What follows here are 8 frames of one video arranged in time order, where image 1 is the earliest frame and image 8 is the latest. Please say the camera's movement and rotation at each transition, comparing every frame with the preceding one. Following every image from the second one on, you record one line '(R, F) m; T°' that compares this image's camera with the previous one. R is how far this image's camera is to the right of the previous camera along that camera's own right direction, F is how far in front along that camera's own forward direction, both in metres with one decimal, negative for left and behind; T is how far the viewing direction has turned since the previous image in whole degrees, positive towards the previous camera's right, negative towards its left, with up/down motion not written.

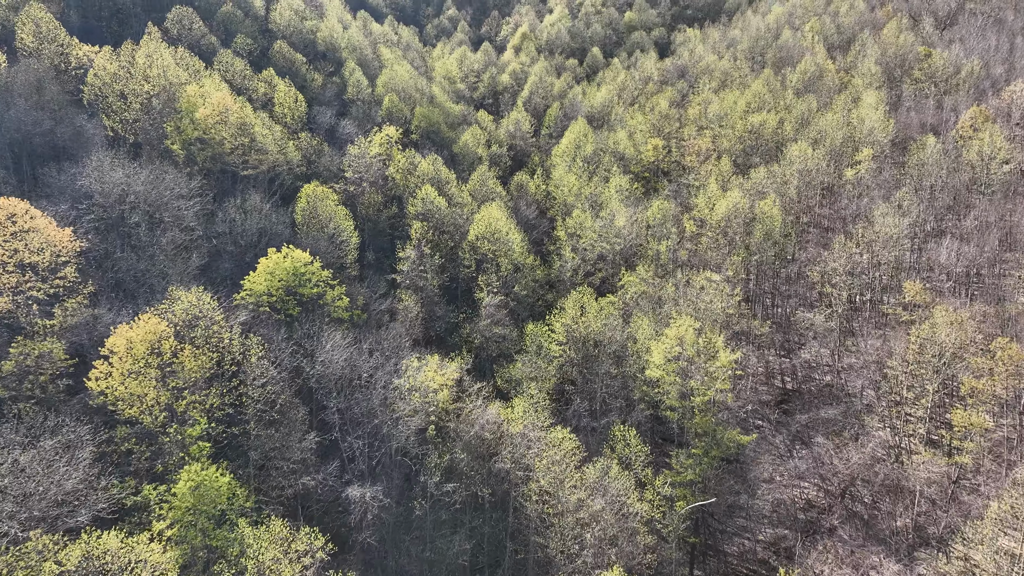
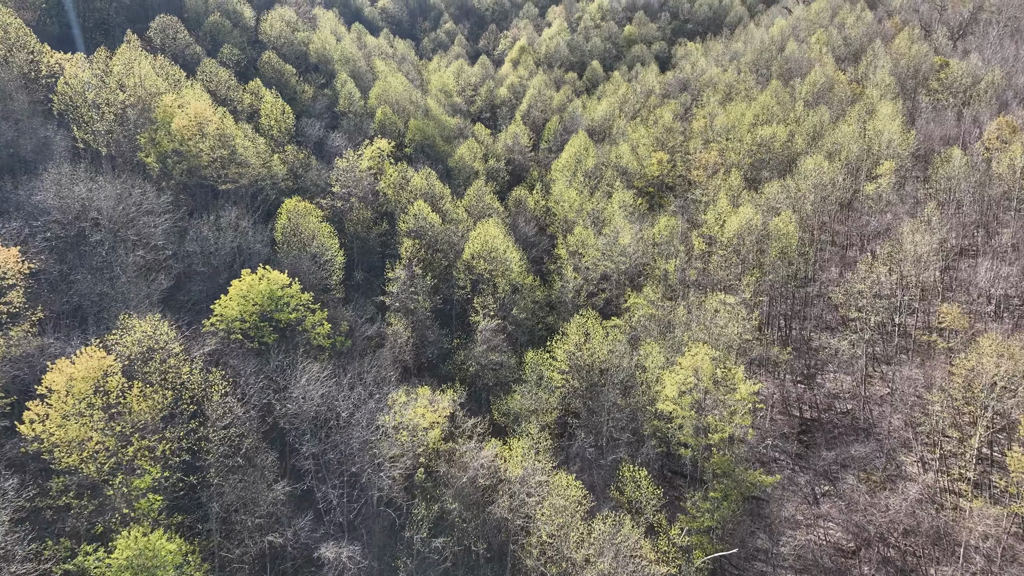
(0.0, +3.8) m; 0°
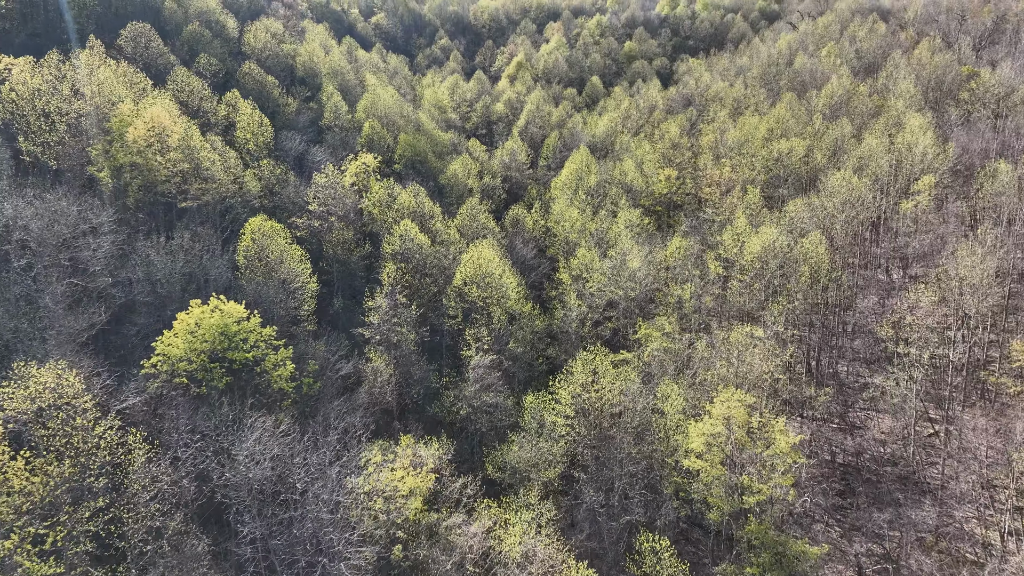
(0.0, +5.7) m; 0°
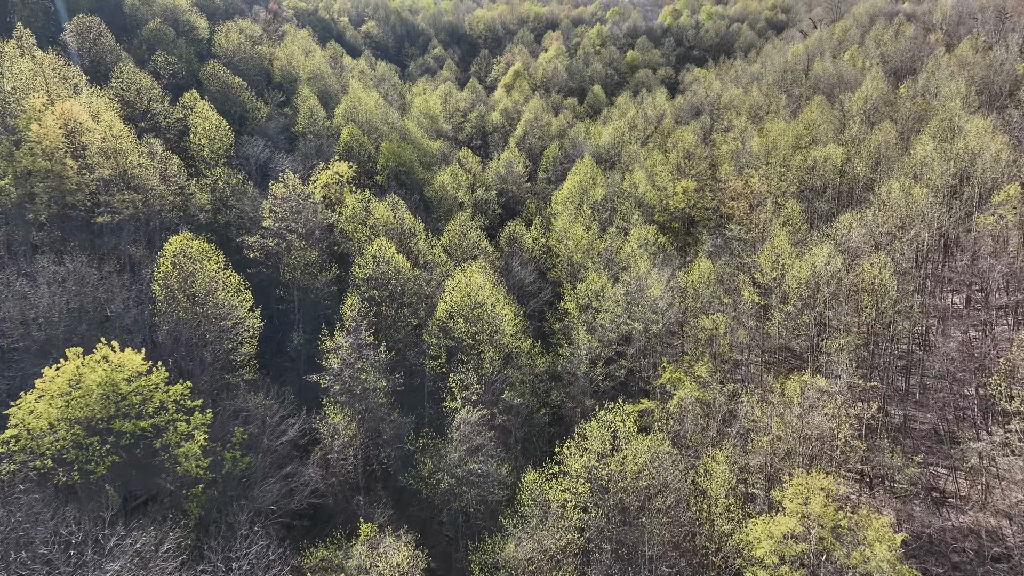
(+0.1, +8.7) m; 0°
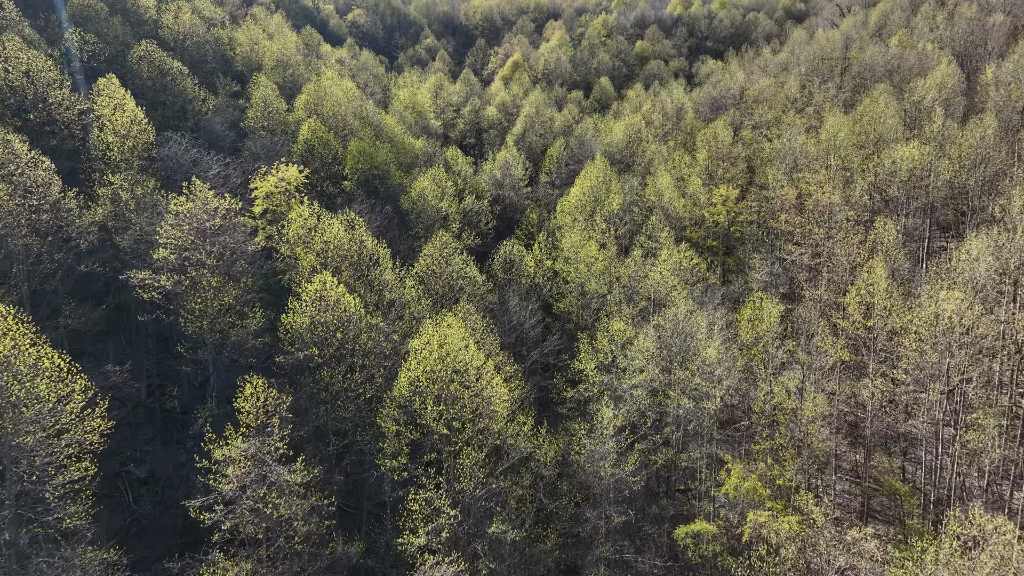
(+0.2, +12.3) m; 0°
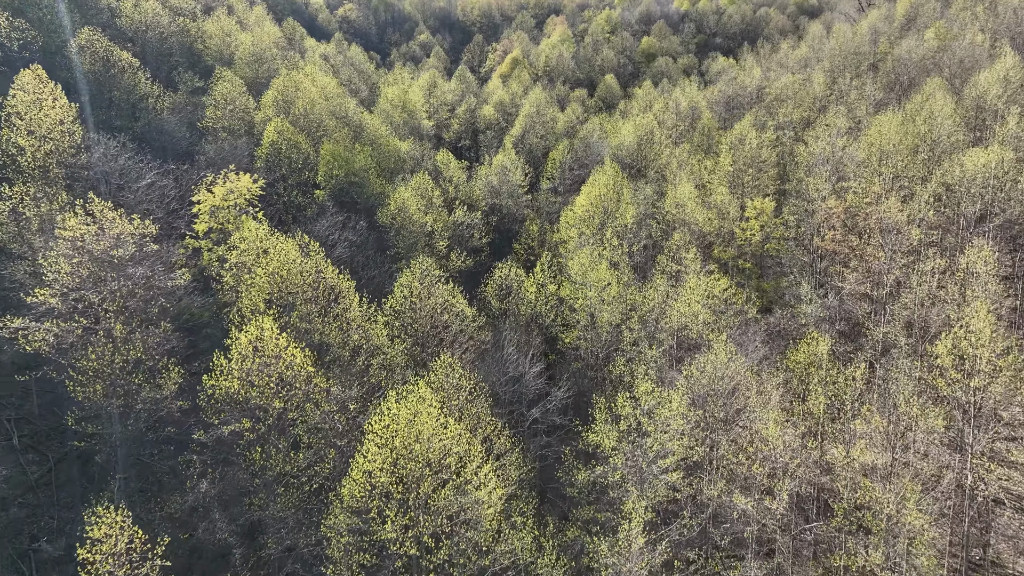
(+0.1, +7.5) m; 0°
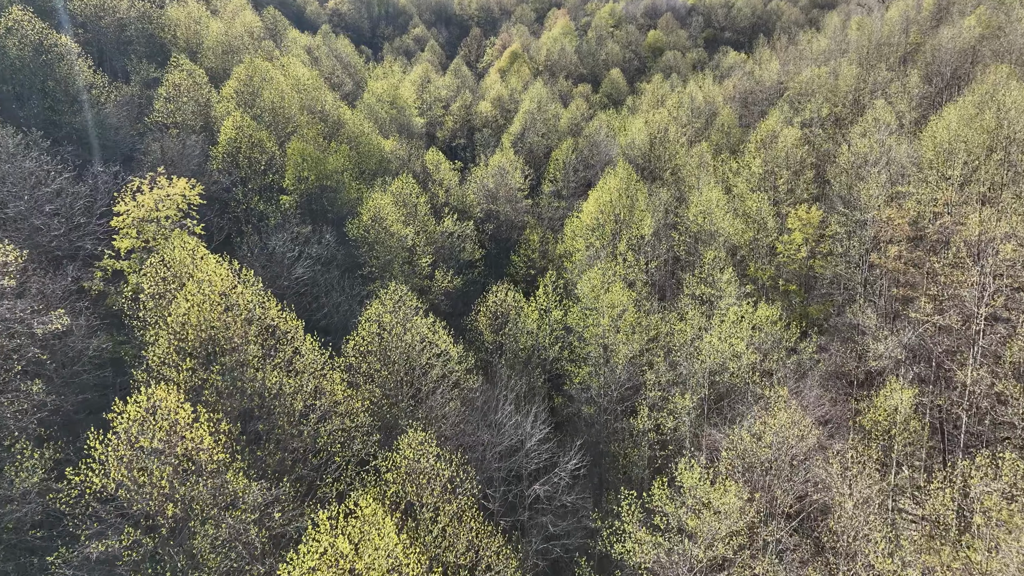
(+0.1, +6.9) m; 0°
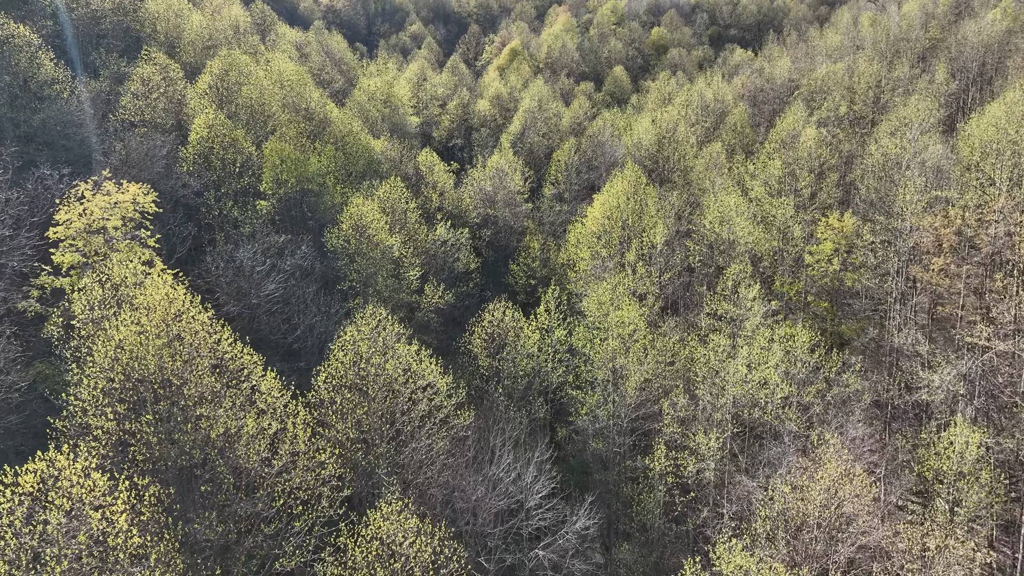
(+0.1, +3.6) m; 0°
